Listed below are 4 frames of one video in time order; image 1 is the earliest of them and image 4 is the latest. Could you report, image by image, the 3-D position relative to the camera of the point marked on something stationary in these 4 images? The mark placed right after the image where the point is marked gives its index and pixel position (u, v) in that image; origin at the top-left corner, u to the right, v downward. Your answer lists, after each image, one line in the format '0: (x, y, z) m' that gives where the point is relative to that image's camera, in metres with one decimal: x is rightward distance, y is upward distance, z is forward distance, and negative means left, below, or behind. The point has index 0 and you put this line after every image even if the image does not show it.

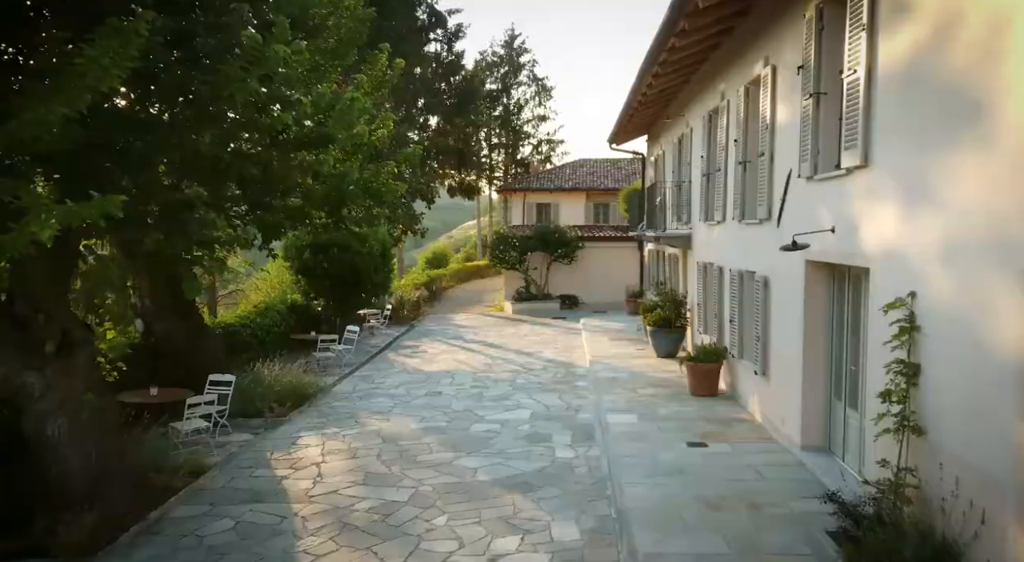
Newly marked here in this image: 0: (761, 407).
0: (+3.0, -1.5, +8.8) m
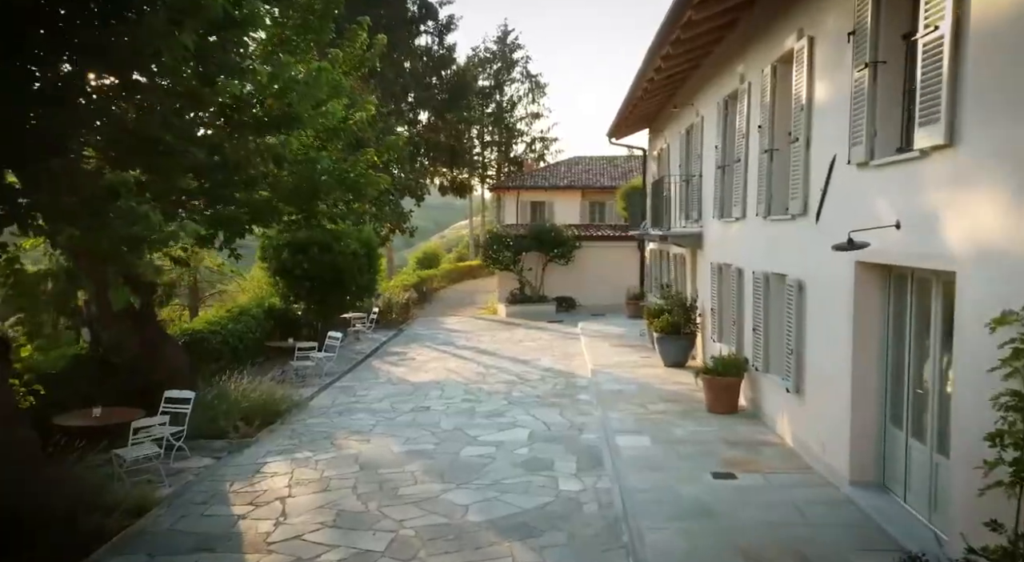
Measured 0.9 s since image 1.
0: (+2.9, -1.6, +7.7) m
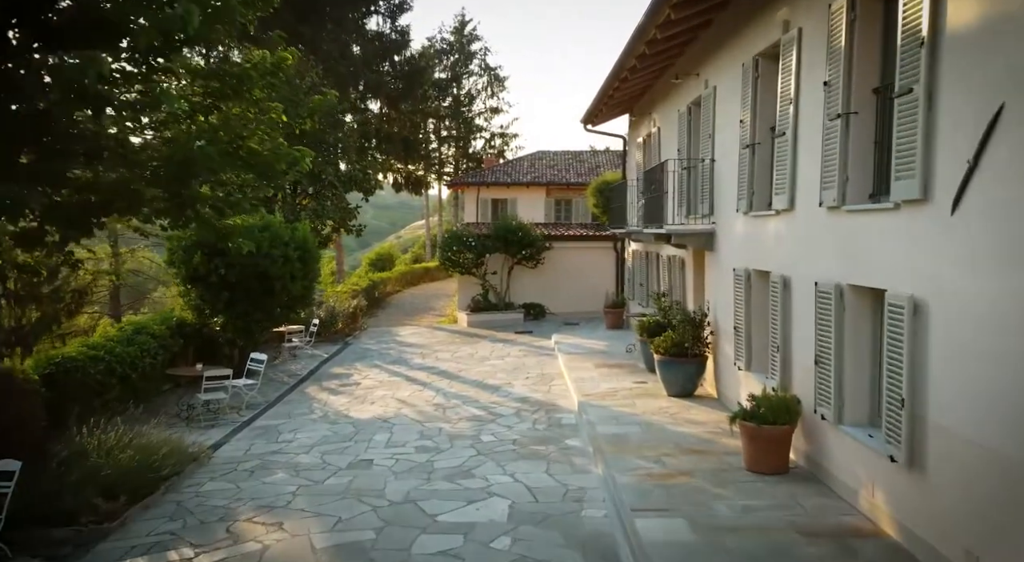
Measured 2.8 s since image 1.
0: (+2.8, -1.7, +5.3) m
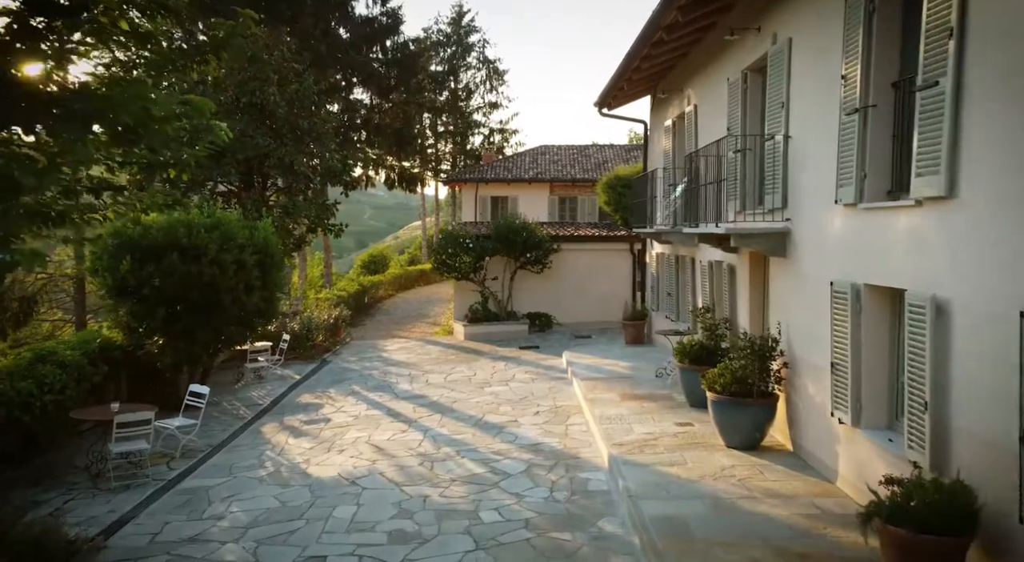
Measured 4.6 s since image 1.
0: (+2.9, -1.8, +2.9) m
